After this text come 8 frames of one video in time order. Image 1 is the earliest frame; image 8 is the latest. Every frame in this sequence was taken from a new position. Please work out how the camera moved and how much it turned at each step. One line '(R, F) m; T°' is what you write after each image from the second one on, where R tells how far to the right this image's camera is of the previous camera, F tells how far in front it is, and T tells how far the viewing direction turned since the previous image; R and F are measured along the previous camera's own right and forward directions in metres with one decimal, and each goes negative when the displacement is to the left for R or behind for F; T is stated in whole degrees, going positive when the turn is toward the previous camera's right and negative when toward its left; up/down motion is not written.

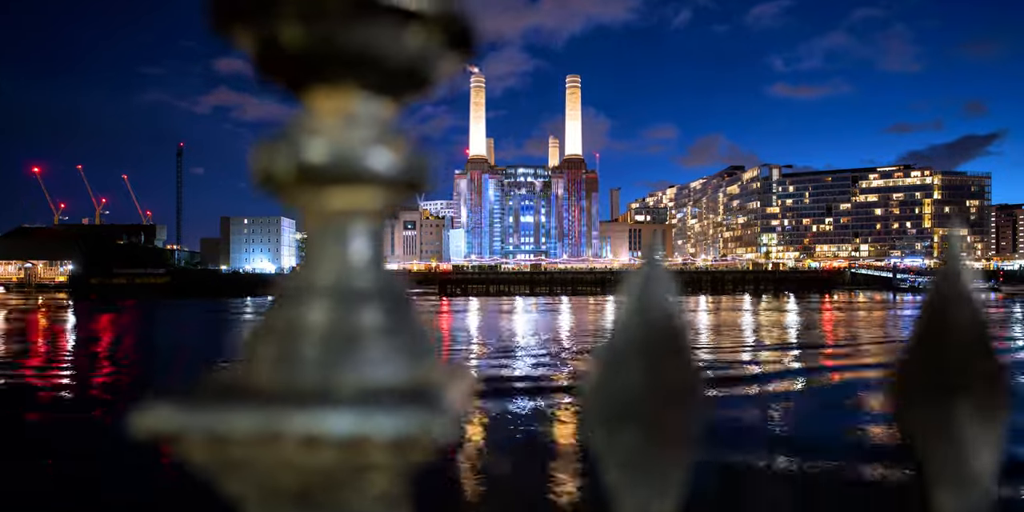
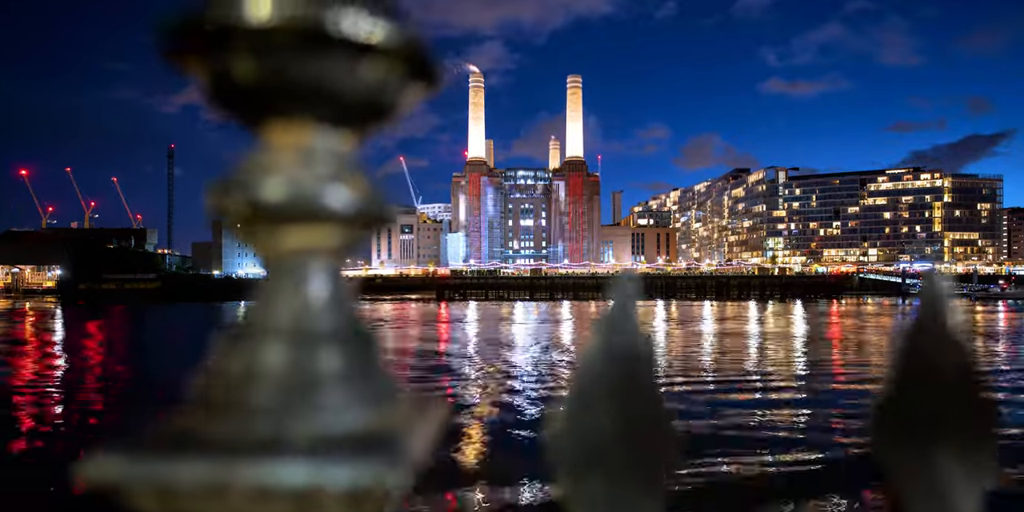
(+0.3, +1.6) m; 0°
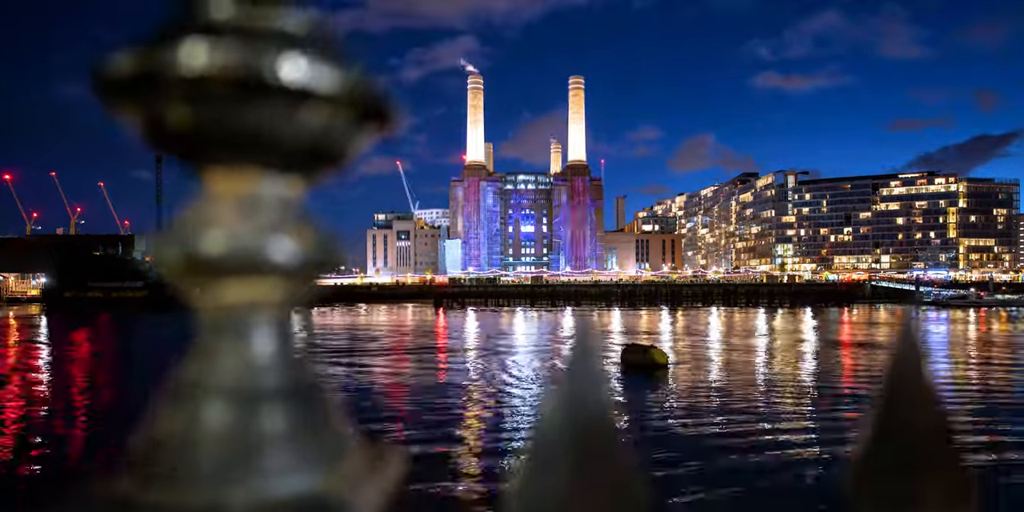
(+0.3, +2.1) m; 0°
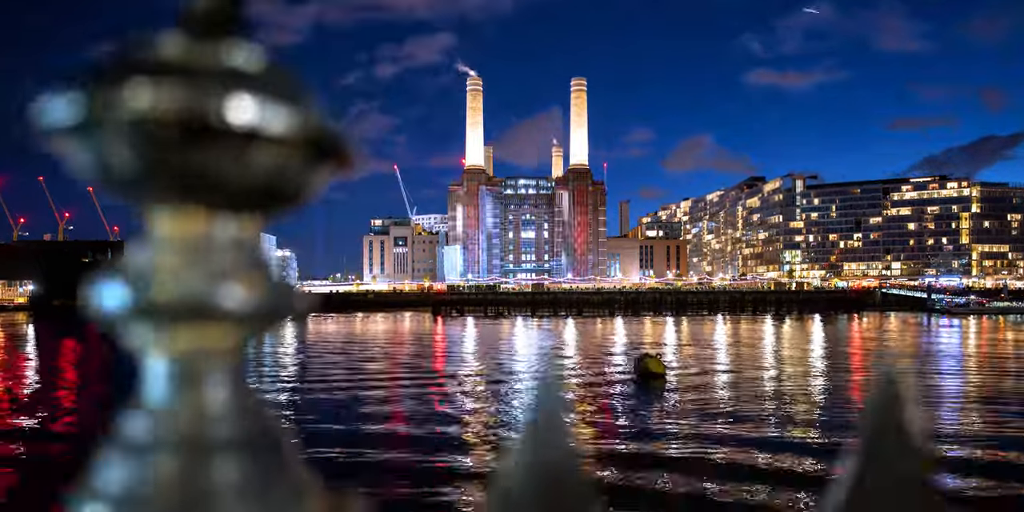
(+0.2, +1.7) m; 0°
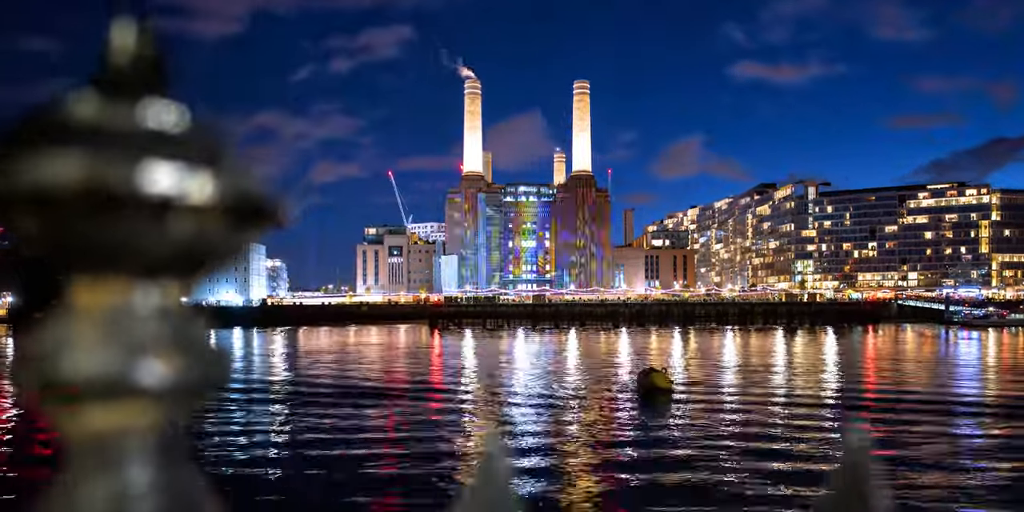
(+0.1, +2.5) m; 0°
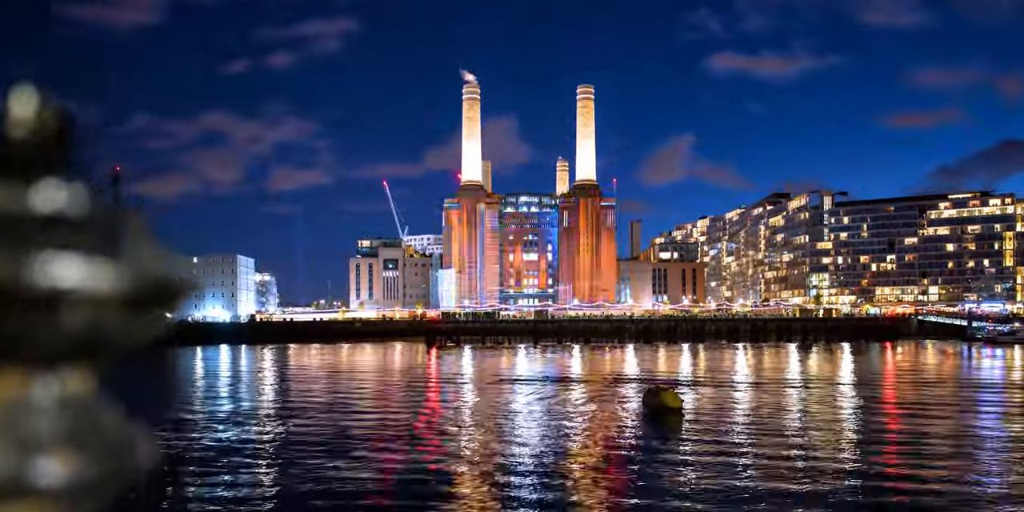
(+0.2, +2.7) m; 0°
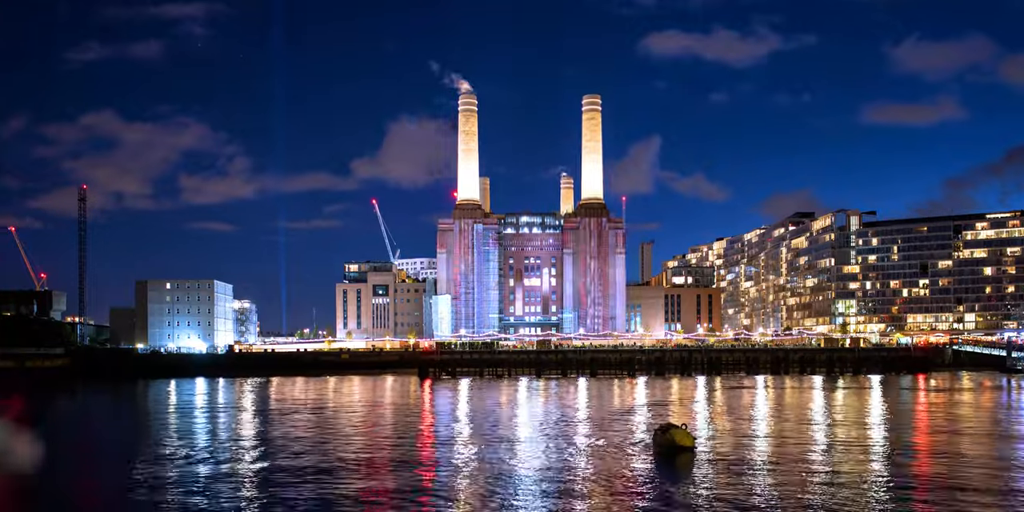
(+0.2, +4.3) m; 0°
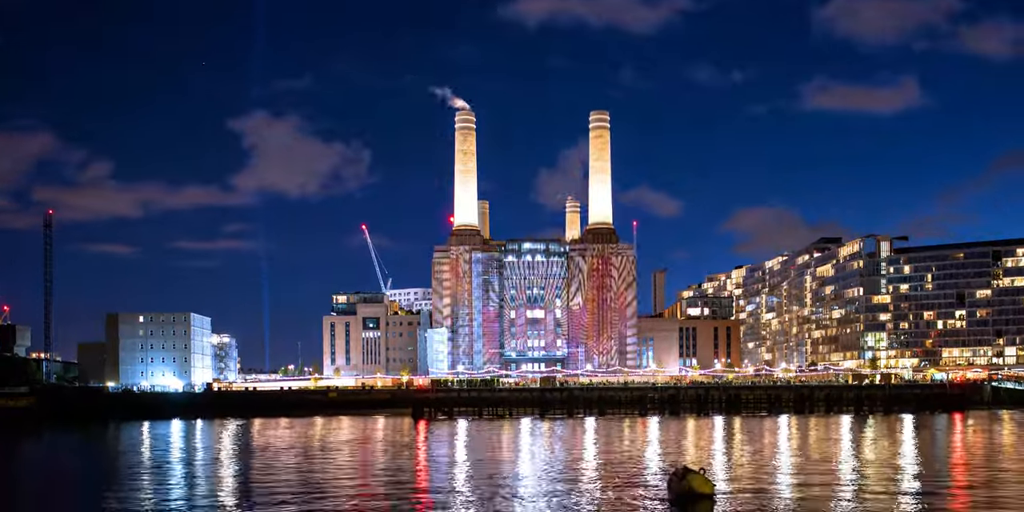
(+0.1, +3.9) m; 0°
